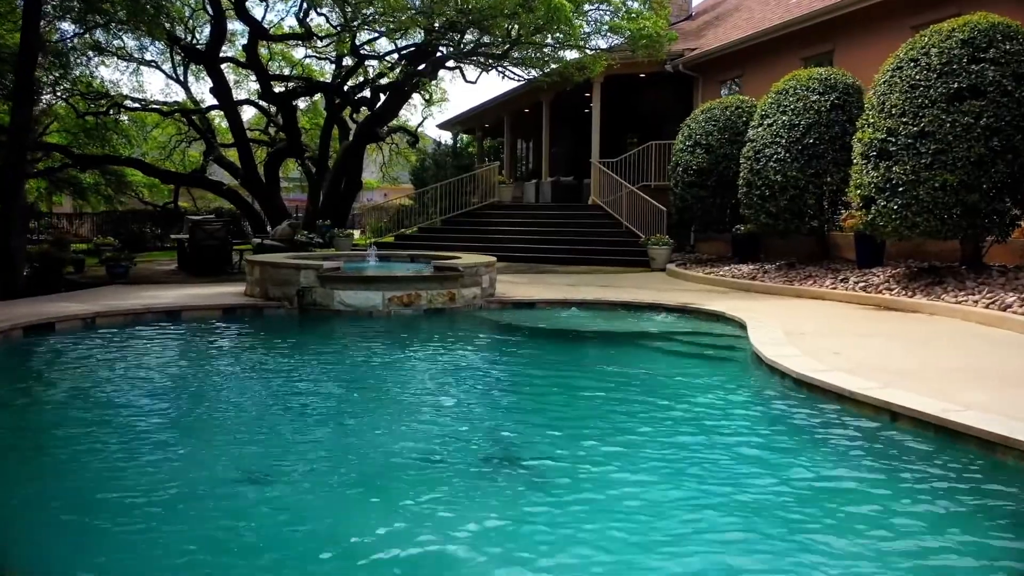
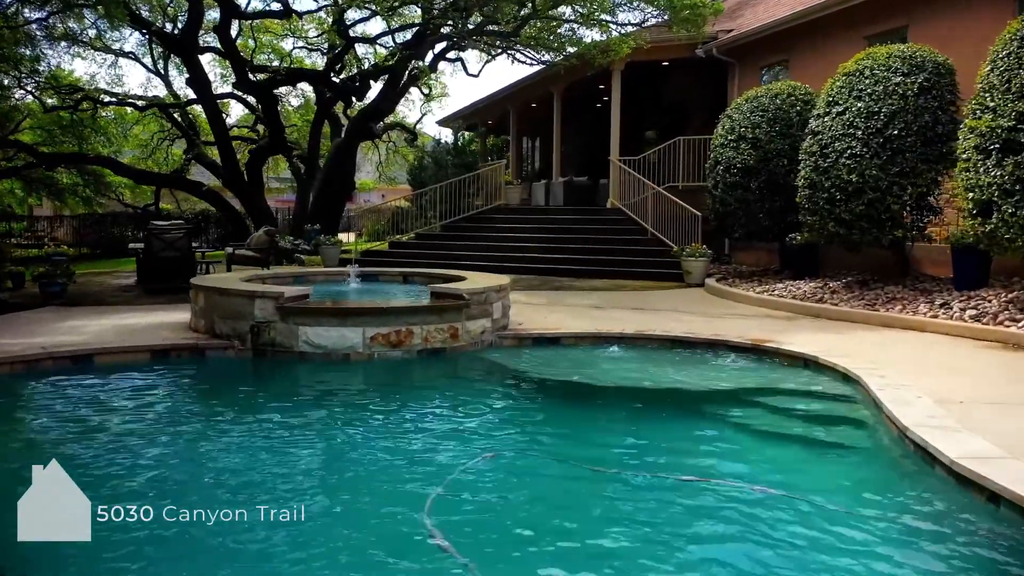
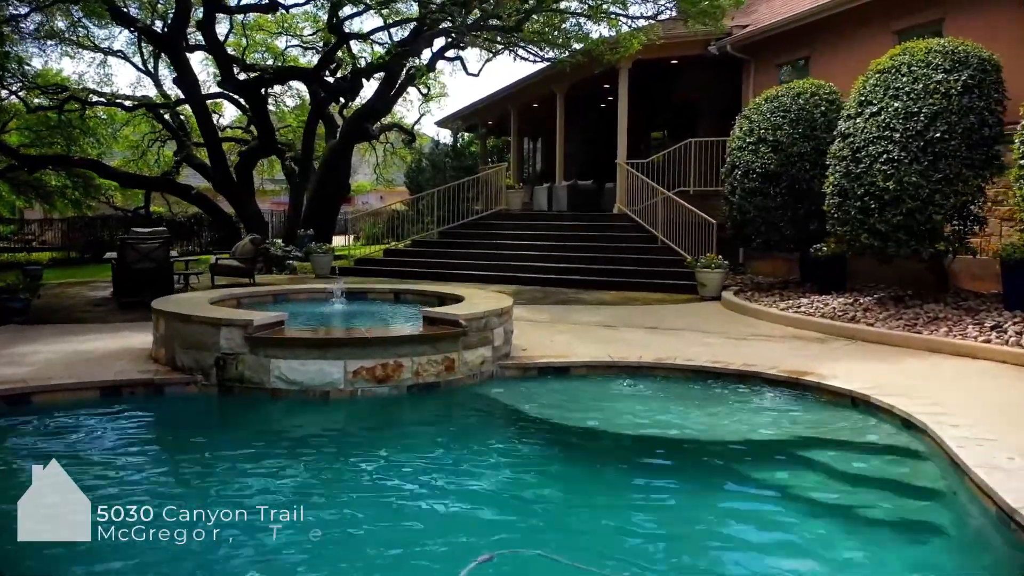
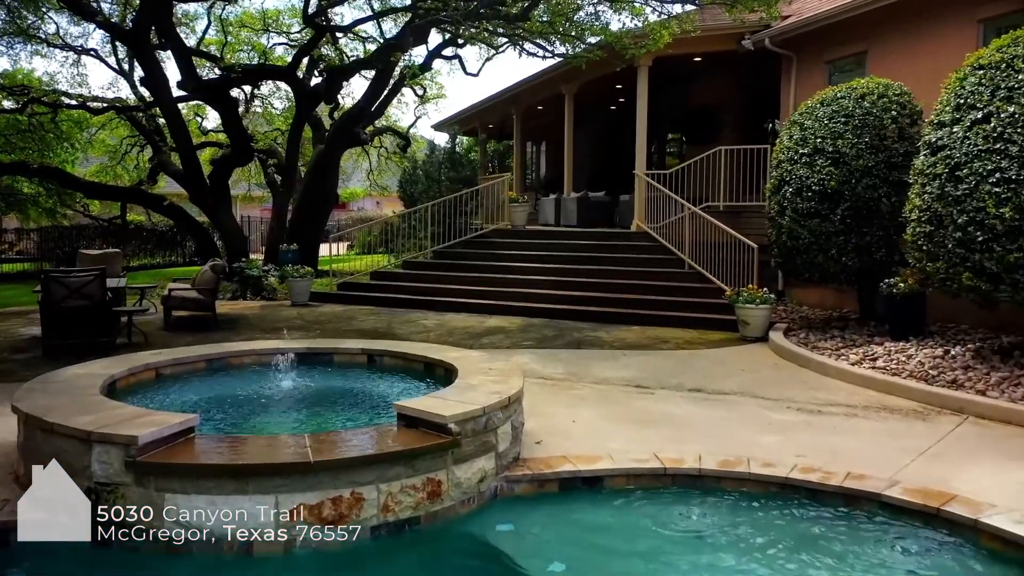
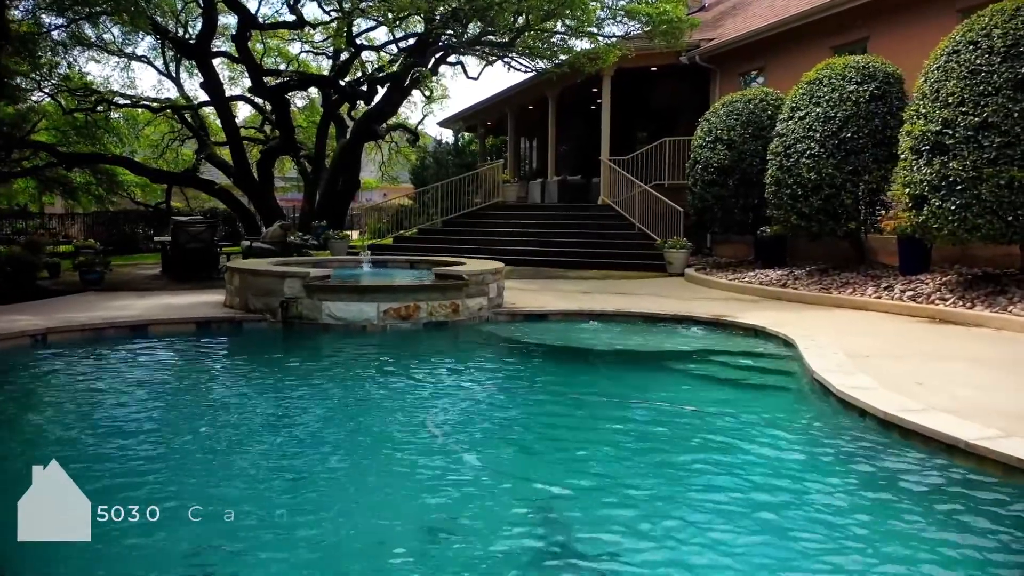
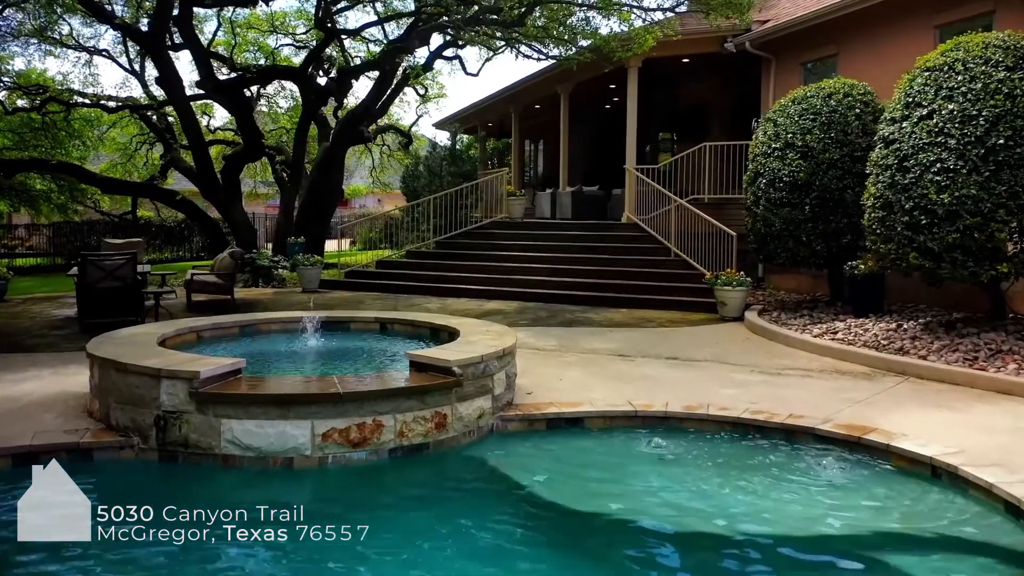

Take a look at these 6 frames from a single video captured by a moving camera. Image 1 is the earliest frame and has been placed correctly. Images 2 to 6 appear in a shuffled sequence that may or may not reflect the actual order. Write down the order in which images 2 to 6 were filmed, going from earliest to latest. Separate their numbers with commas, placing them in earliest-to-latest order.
5, 2, 3, 6, 4
